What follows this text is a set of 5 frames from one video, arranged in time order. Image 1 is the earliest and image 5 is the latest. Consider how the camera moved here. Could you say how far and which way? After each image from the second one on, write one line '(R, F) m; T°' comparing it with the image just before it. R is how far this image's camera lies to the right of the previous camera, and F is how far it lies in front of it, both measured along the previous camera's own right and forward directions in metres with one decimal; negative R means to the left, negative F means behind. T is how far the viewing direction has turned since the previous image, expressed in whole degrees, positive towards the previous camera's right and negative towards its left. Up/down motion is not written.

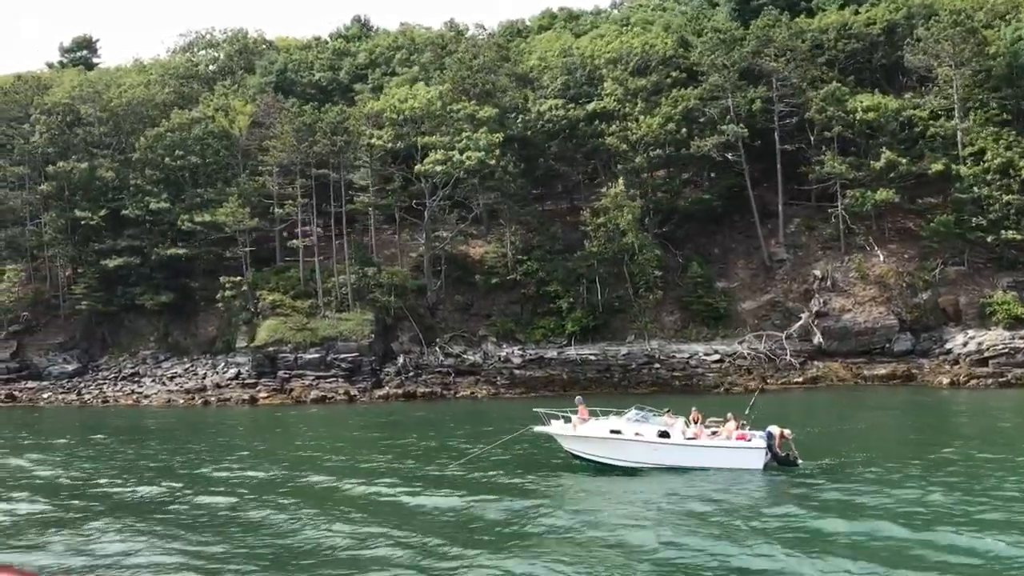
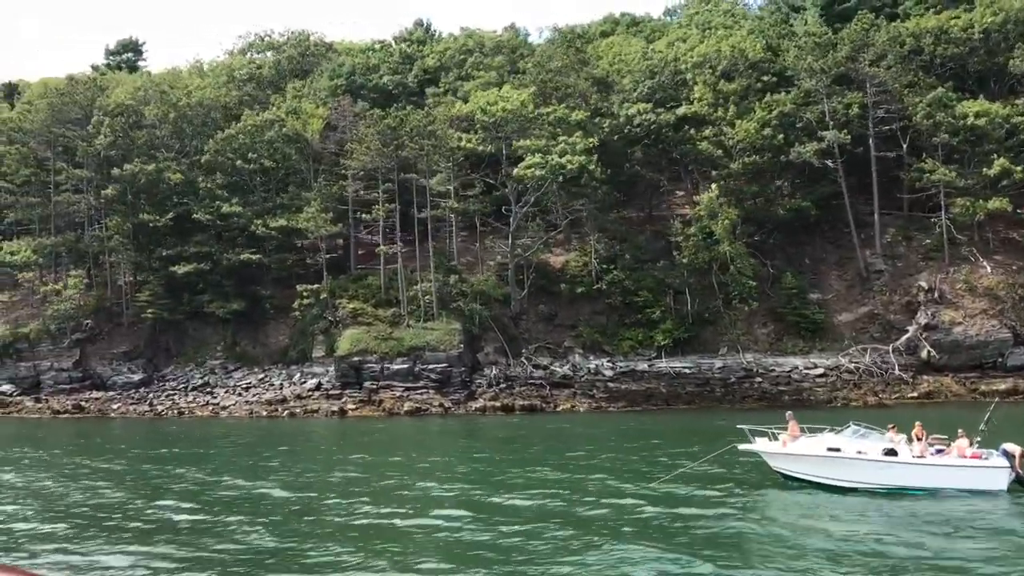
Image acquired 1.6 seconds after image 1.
(-4.8, +1.5) m; 0°
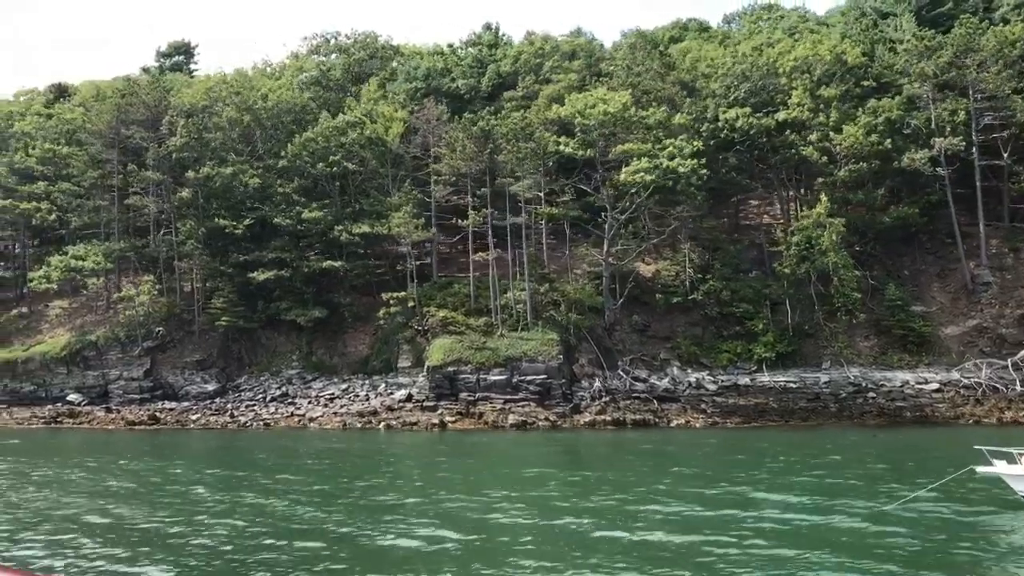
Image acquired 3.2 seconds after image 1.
(-4.9, +1.5) m; 0°
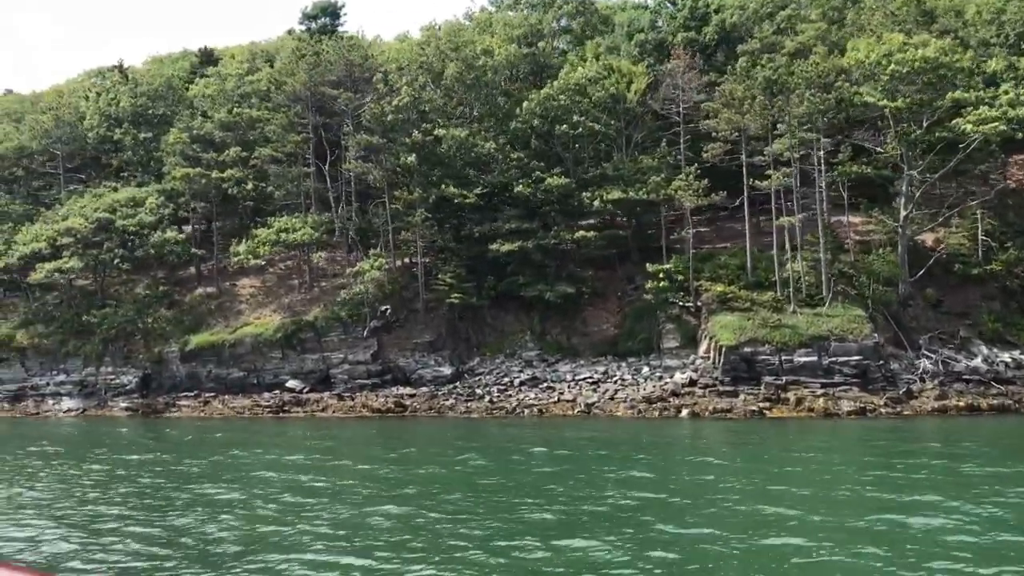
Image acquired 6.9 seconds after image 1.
(-12.3, +3.9) m; 0°
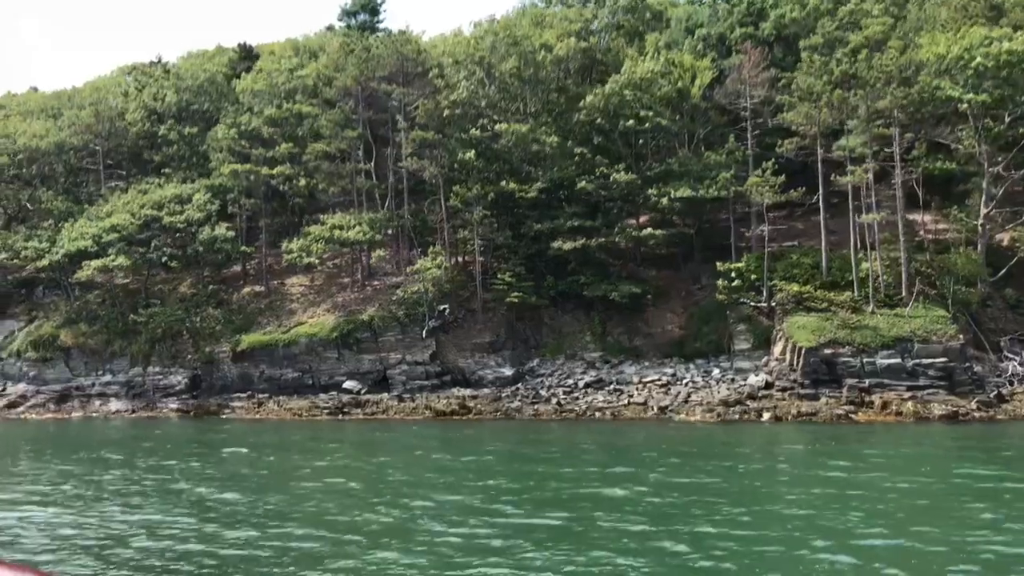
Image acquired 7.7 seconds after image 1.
(-2.9, +0.9) m; 0°
